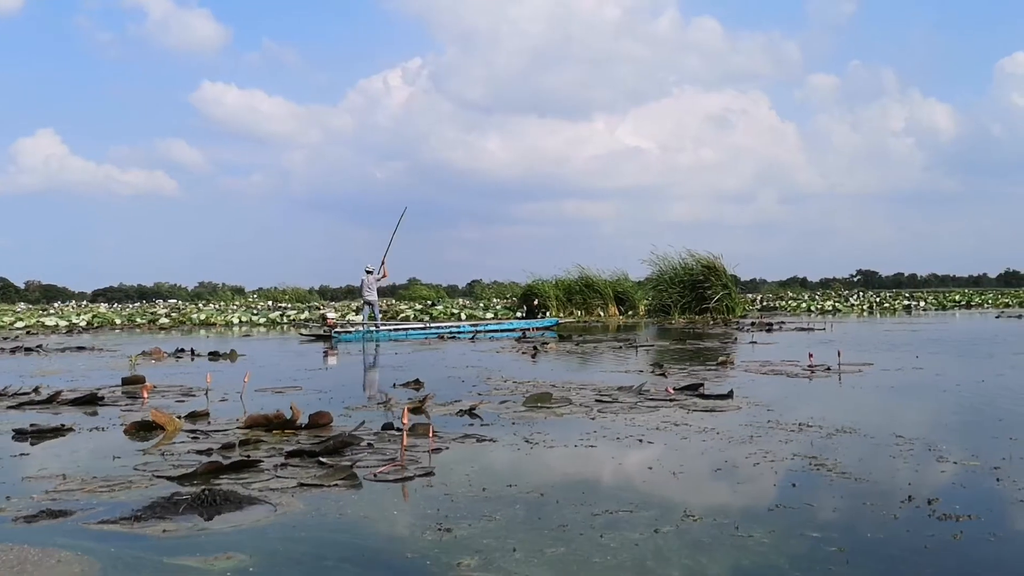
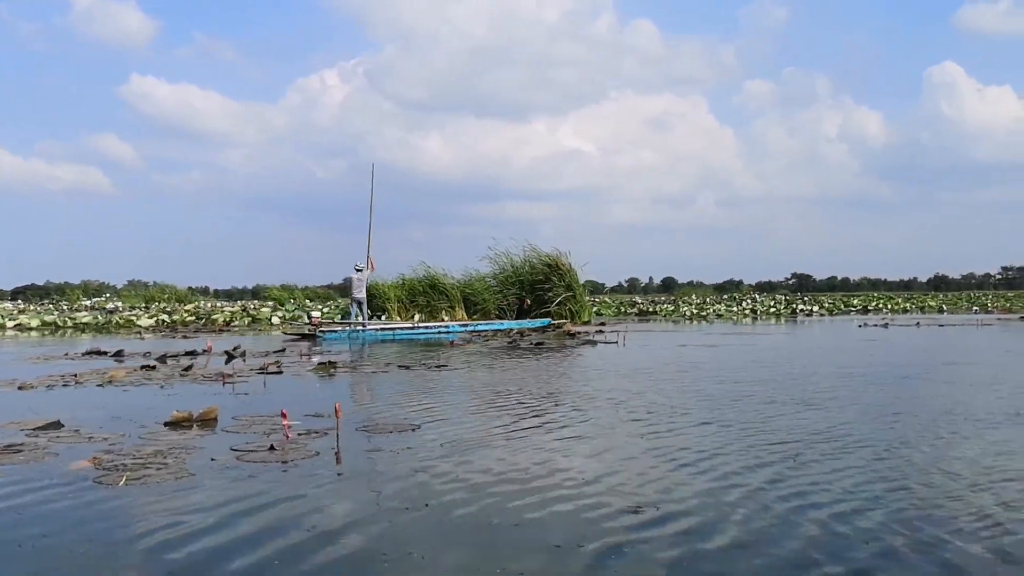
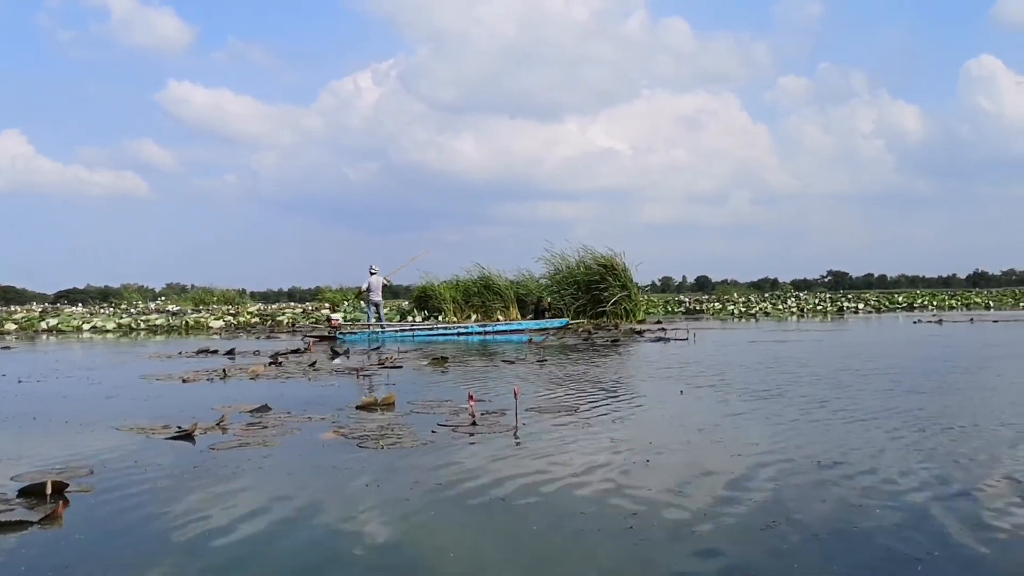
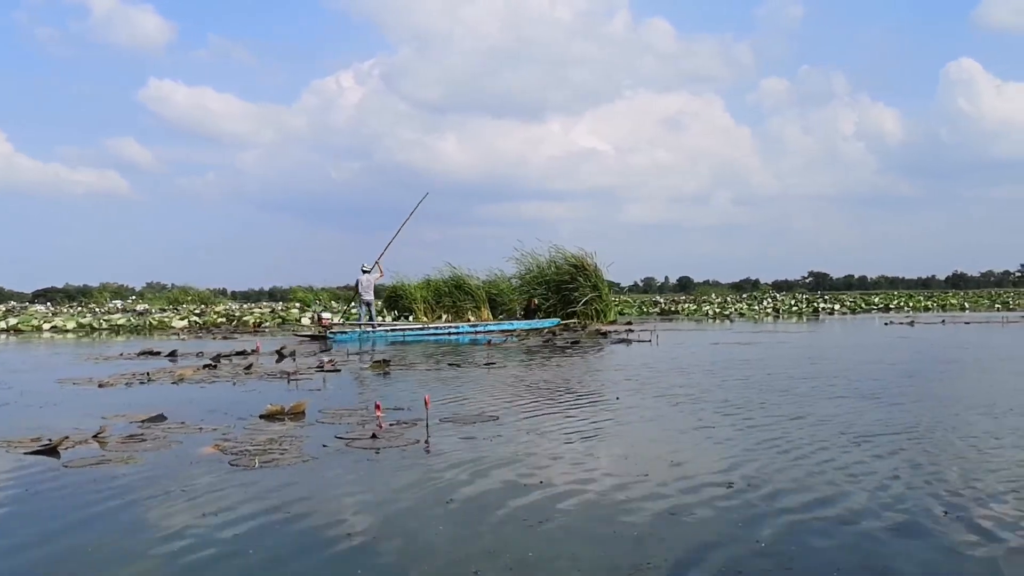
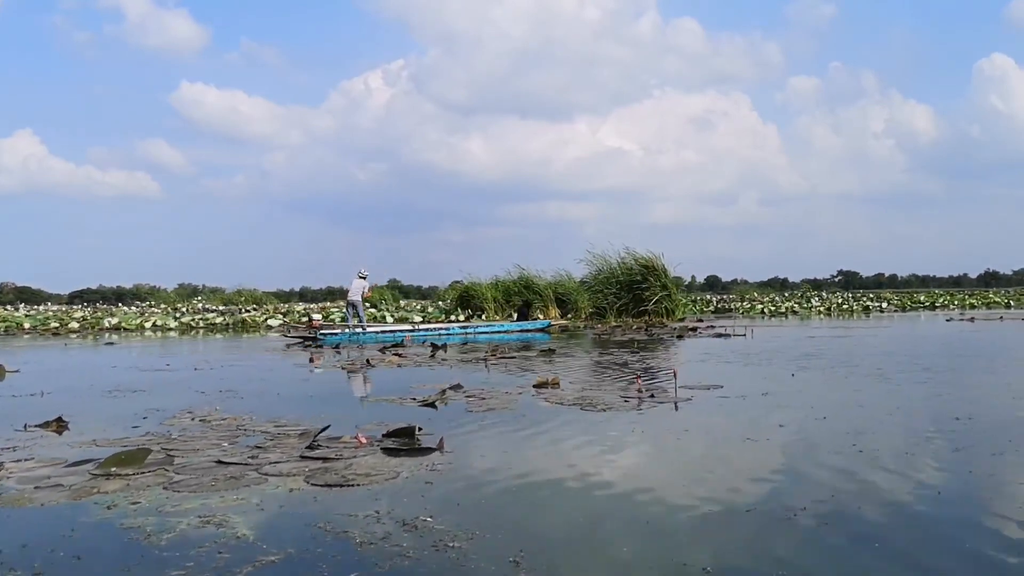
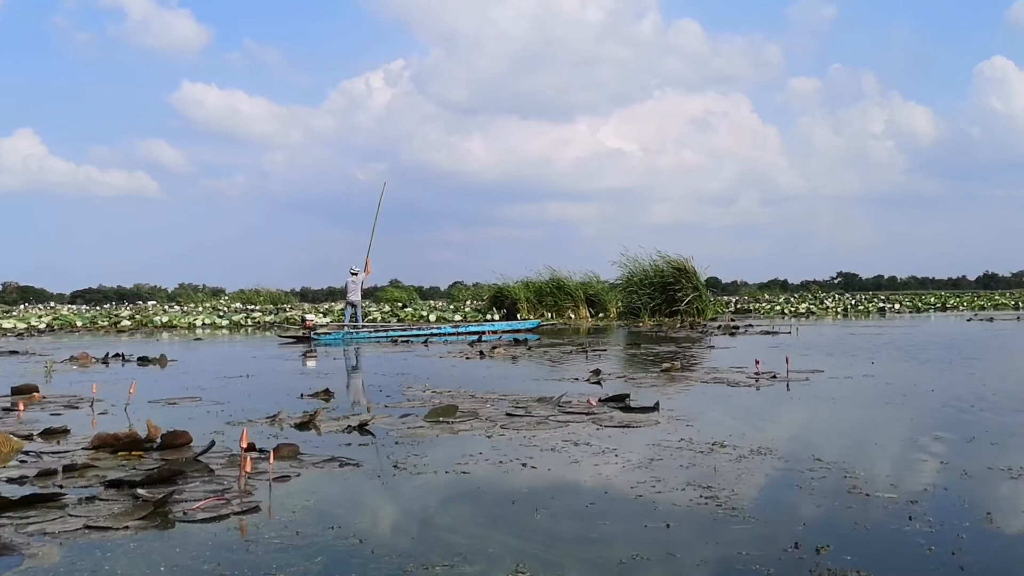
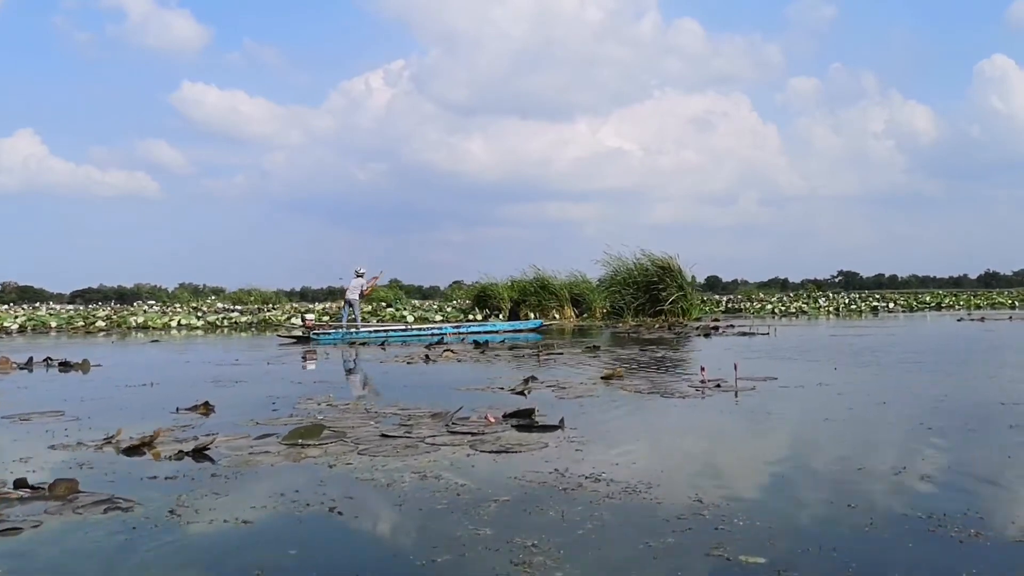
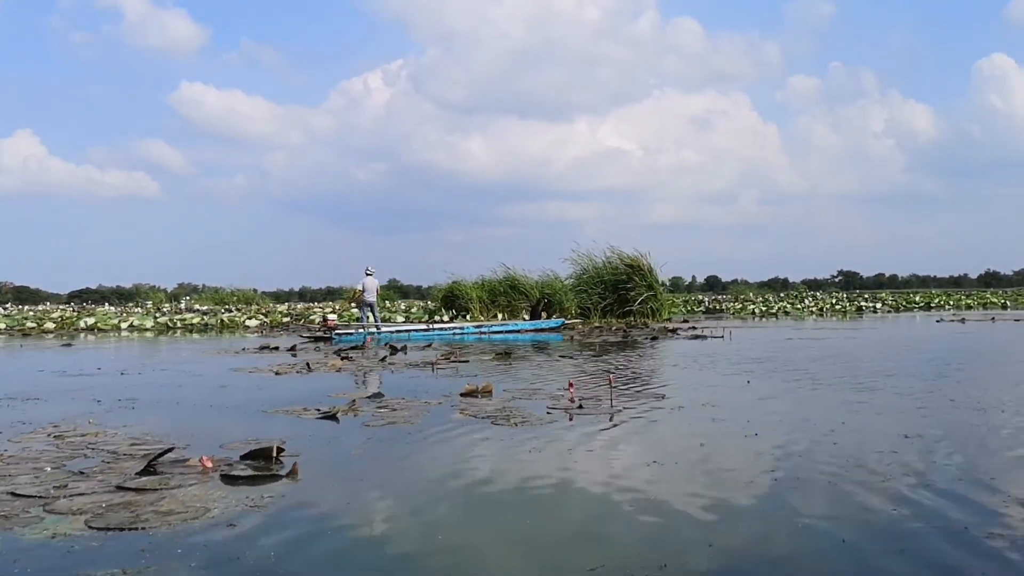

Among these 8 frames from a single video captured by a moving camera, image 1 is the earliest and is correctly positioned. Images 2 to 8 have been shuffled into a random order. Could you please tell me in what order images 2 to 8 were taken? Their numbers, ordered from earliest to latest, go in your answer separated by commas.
6, 7, 5, 8, 3, 4, 2
